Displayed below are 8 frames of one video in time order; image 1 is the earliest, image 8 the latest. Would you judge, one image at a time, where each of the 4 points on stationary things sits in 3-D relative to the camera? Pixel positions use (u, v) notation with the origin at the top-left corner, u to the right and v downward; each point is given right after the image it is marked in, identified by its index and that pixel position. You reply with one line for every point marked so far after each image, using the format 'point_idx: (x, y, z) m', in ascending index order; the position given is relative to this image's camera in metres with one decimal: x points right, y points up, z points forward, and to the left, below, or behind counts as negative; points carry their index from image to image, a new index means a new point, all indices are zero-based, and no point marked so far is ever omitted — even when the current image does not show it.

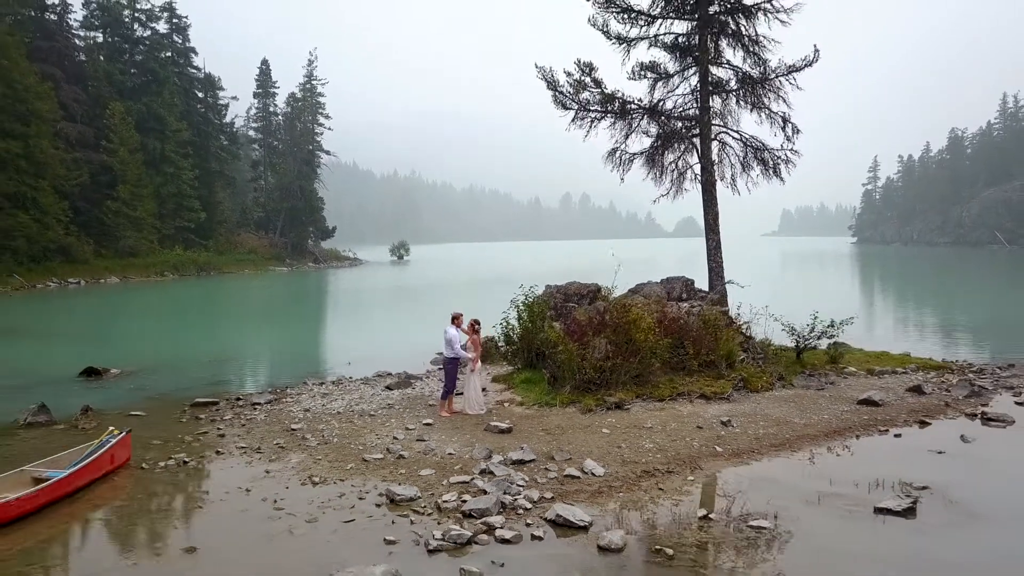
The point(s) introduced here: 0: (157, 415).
0: (-4.7, -1.9, +8.1) m
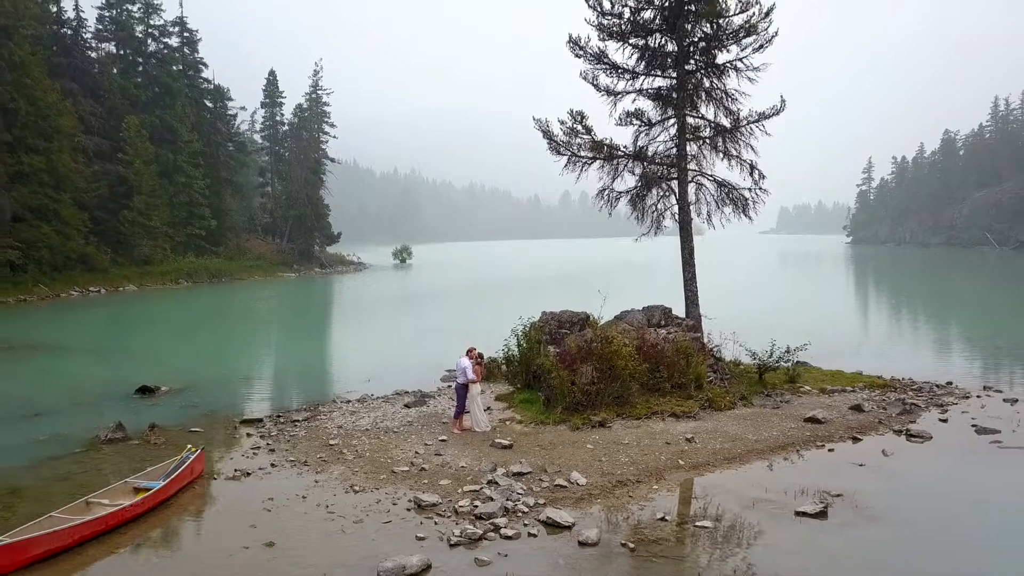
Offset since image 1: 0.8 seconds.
0: (-4.7, -2.4, +9.4) m
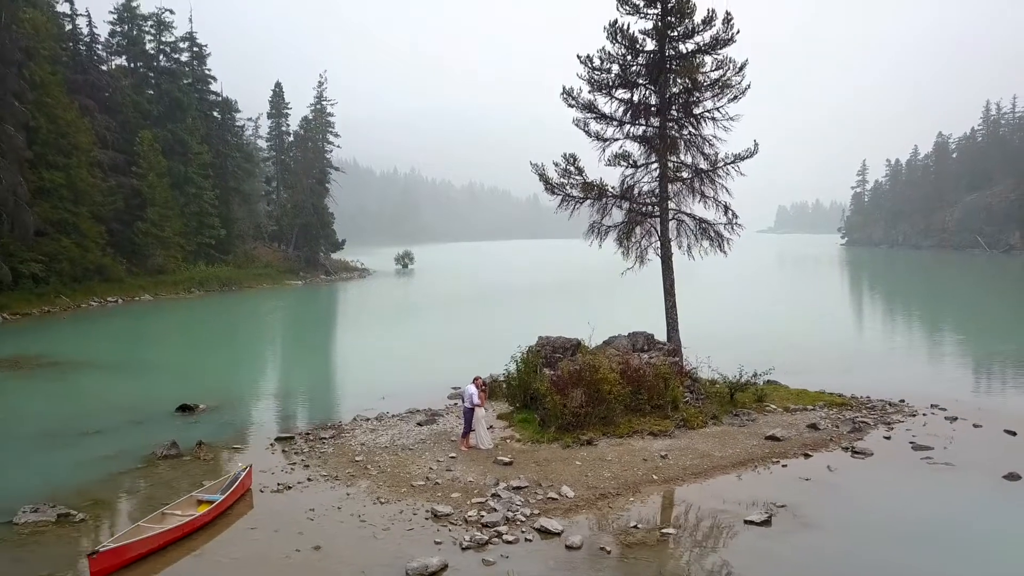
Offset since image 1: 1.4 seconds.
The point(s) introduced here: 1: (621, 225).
0: (-4.7, -3.0, +10.7) m
1: (+2.5, +1.5, +13.2) m
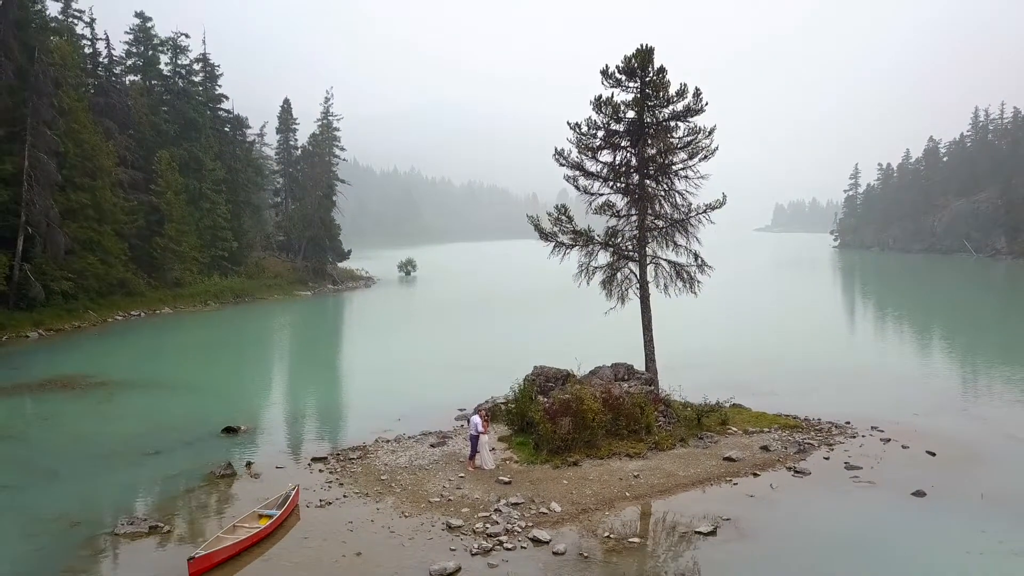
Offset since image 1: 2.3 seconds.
0: (-4.8, -4.0, +12.6) m
1: (+2.4, +0.6, +15.1) m
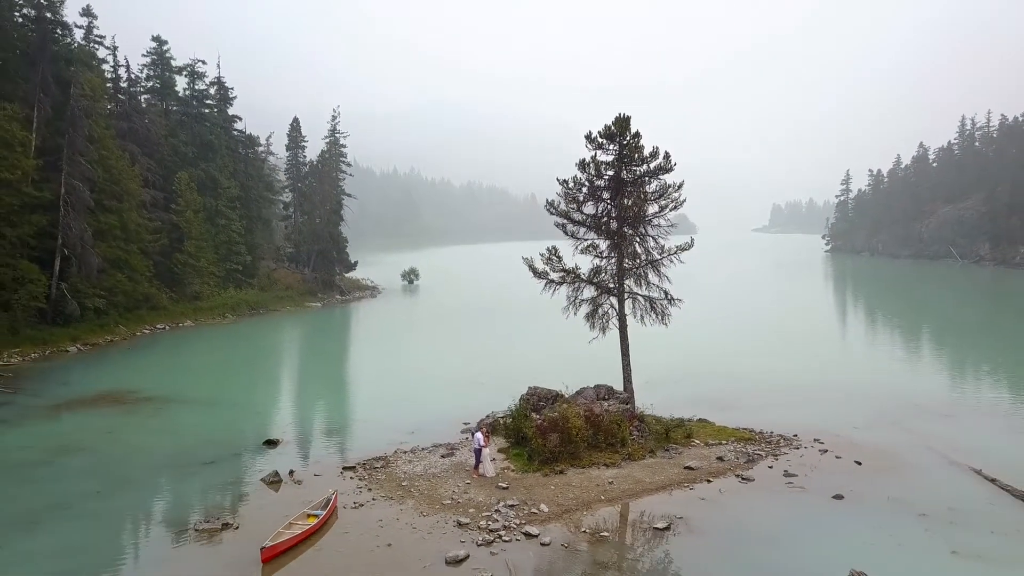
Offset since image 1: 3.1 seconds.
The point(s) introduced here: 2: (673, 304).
0: (-4.8, -4.9, +15.1) m
1: (+2.4, -0.4, +17.5) m
2: (+4.8, -0.5, +17.3) m
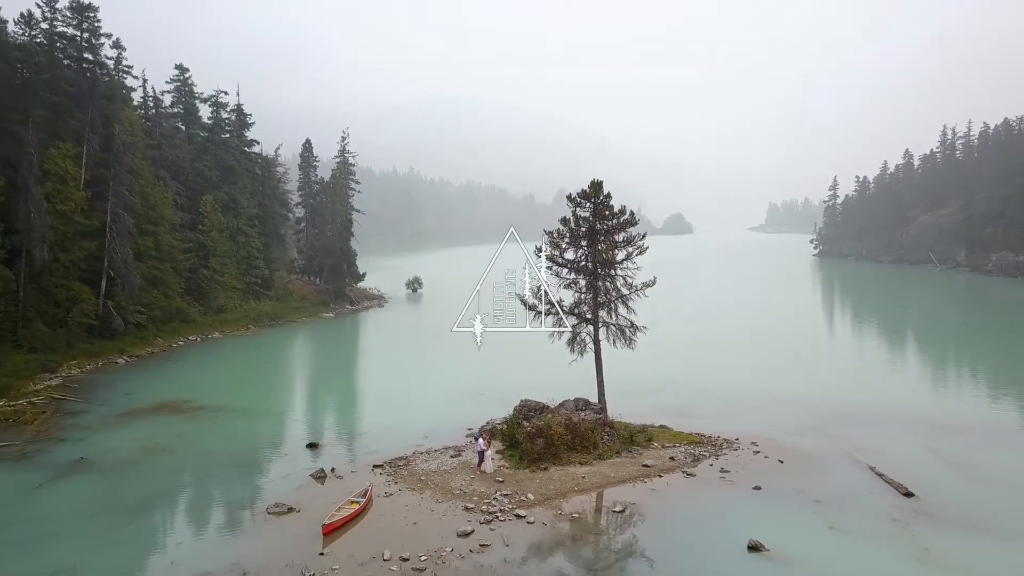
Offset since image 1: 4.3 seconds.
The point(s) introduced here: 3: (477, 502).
0: (-5.0, -6.0, +18.9) m
1: (+2.2, -1.5, +21.4) m
2: (+4.7, -1.6, +21.1) m
3: (-1.0, -6.0, +16.1) m
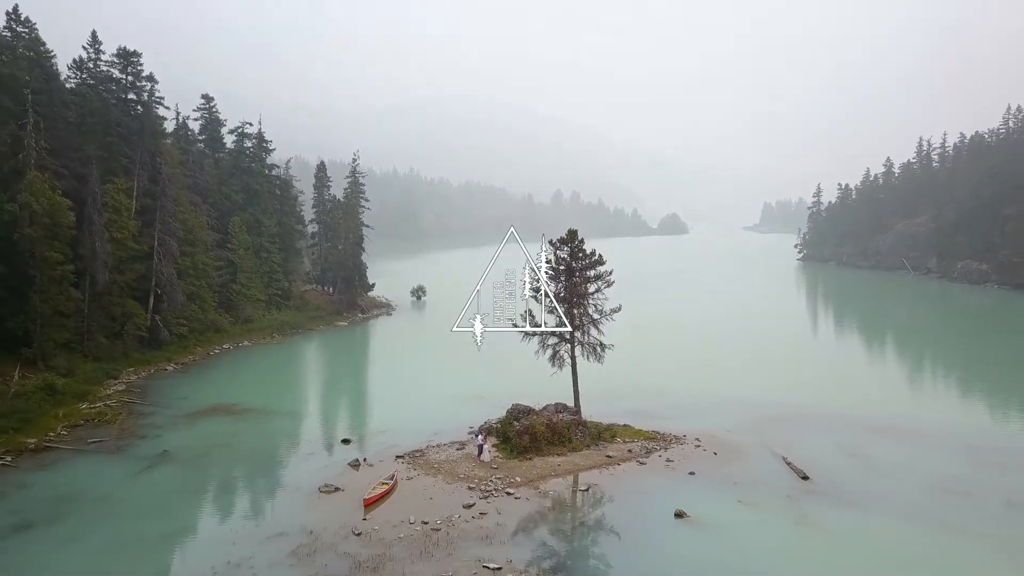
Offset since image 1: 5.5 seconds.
0: (-5.3, -7.2, +24.0) m
1: (+1.9, -2.7, +26.4) m
2: (+4.3, -2.8, +26.2) m
3: (-1.3, -7.2, +21.2) m
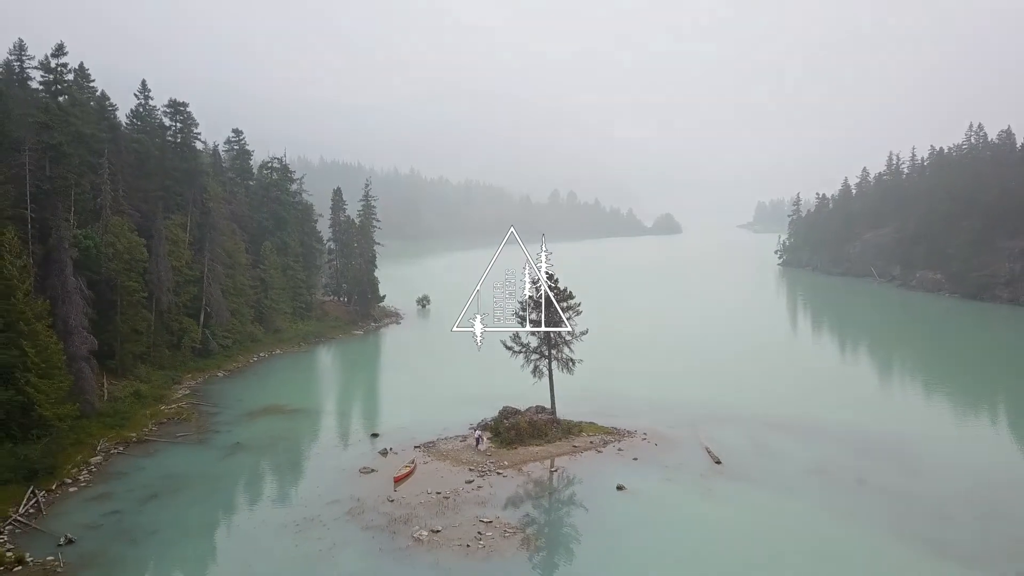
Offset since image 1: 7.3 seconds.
0: (-5.9, -8.9, +31.5) m
1: (+1.3, -4.3, +33.9) m
2: (+3.8, -4.4, +33.6) m
3: (-1.8, -8.9, +28.7) m
